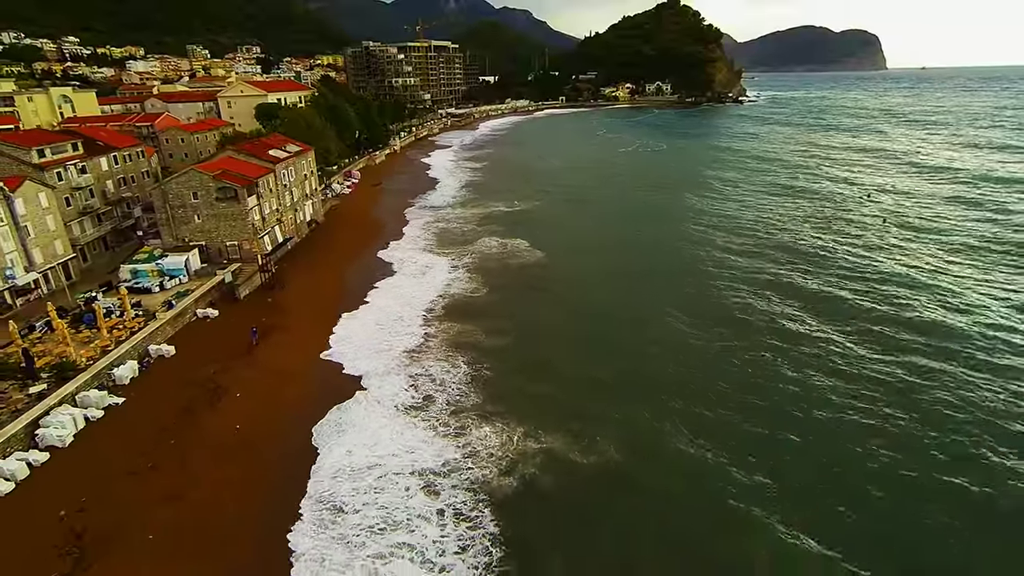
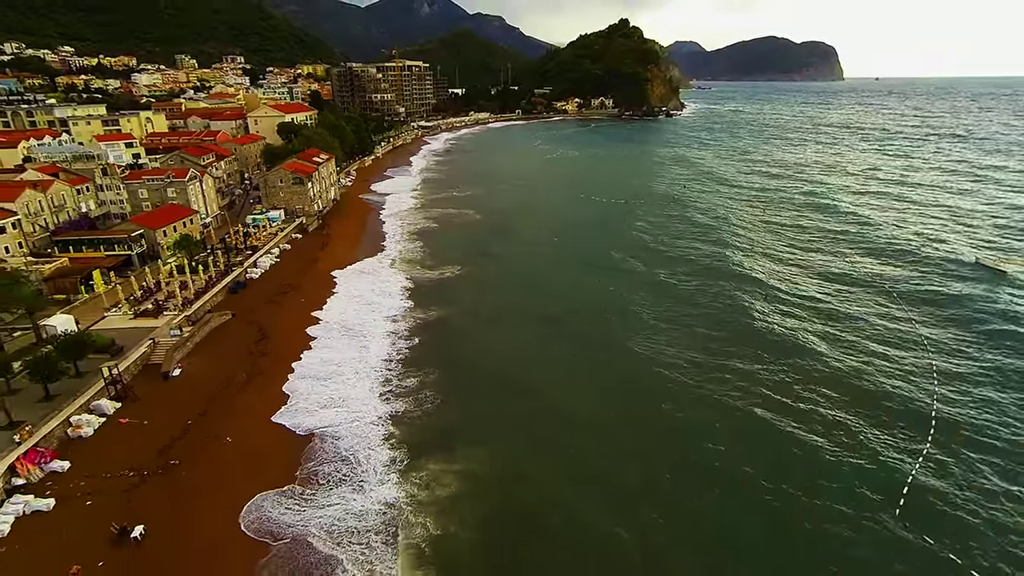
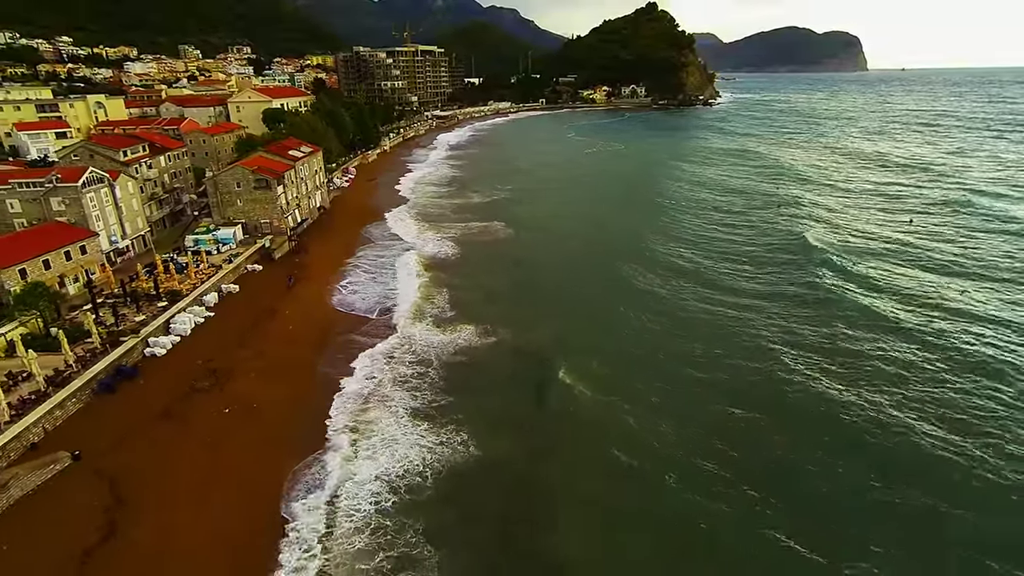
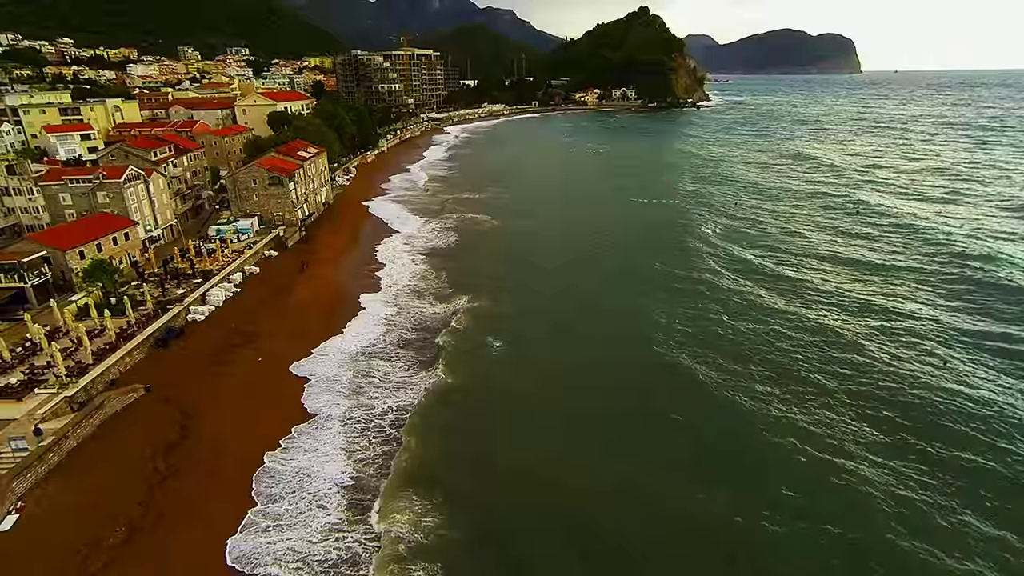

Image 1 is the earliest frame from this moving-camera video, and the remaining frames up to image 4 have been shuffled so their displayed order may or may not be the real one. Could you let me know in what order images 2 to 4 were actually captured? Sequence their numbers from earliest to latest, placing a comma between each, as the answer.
3, 4, 2
